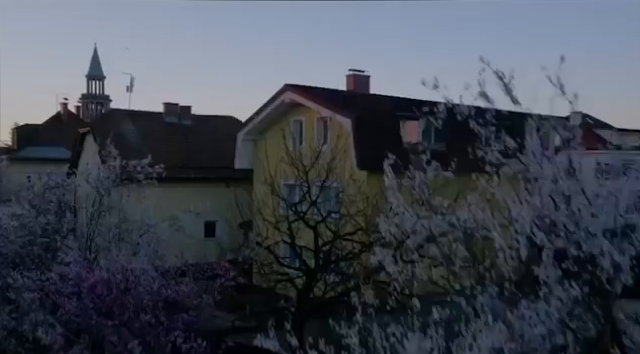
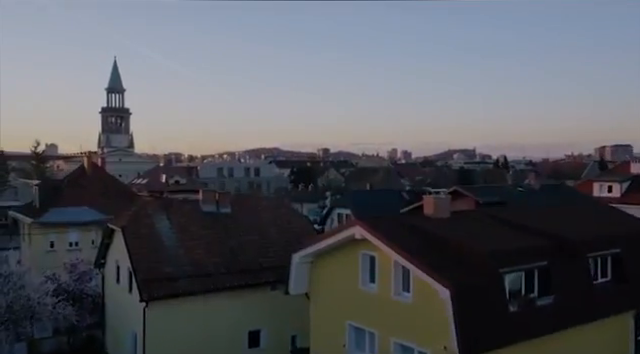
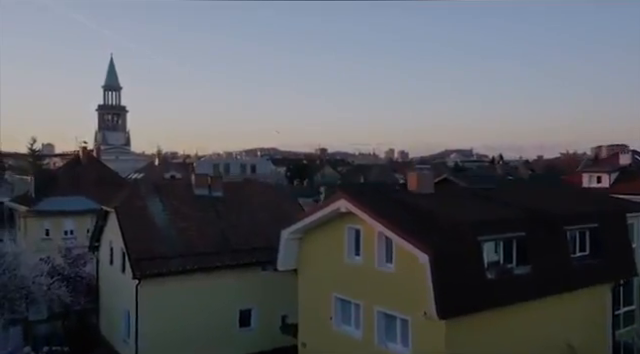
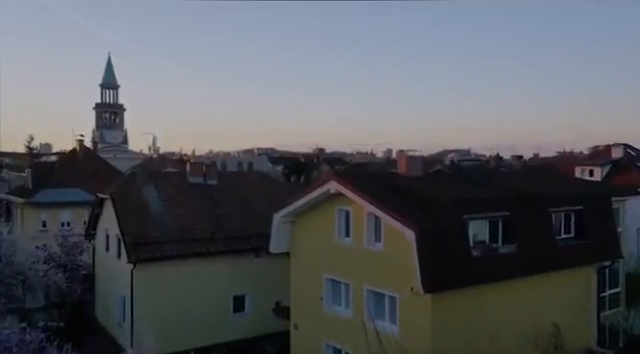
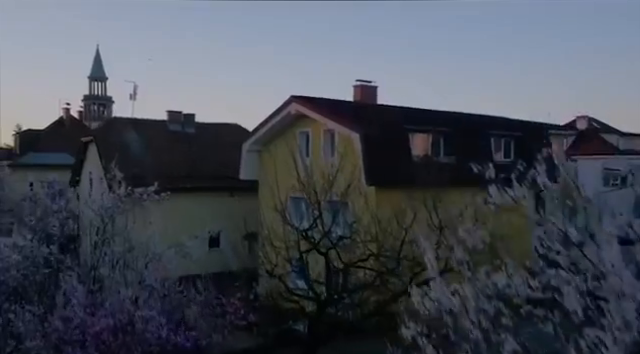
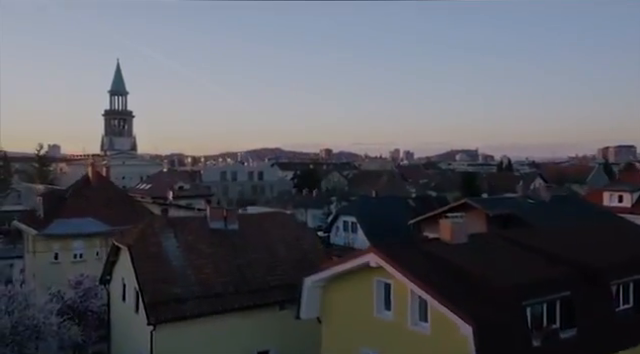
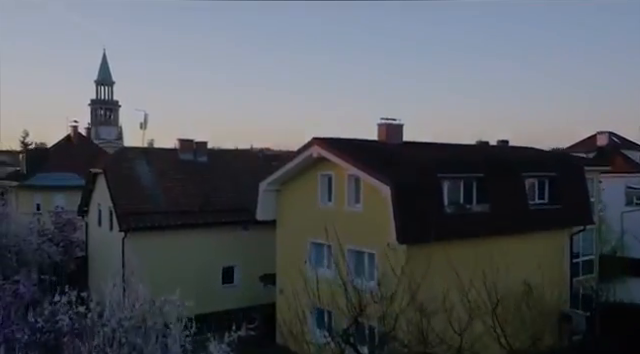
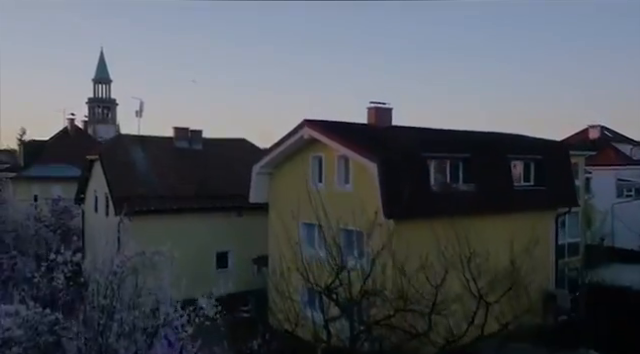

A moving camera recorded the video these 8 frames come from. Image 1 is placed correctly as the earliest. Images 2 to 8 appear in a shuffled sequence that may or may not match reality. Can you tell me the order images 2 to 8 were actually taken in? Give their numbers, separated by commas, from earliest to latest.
5, 8, 7, 4, 3, 2, 6
